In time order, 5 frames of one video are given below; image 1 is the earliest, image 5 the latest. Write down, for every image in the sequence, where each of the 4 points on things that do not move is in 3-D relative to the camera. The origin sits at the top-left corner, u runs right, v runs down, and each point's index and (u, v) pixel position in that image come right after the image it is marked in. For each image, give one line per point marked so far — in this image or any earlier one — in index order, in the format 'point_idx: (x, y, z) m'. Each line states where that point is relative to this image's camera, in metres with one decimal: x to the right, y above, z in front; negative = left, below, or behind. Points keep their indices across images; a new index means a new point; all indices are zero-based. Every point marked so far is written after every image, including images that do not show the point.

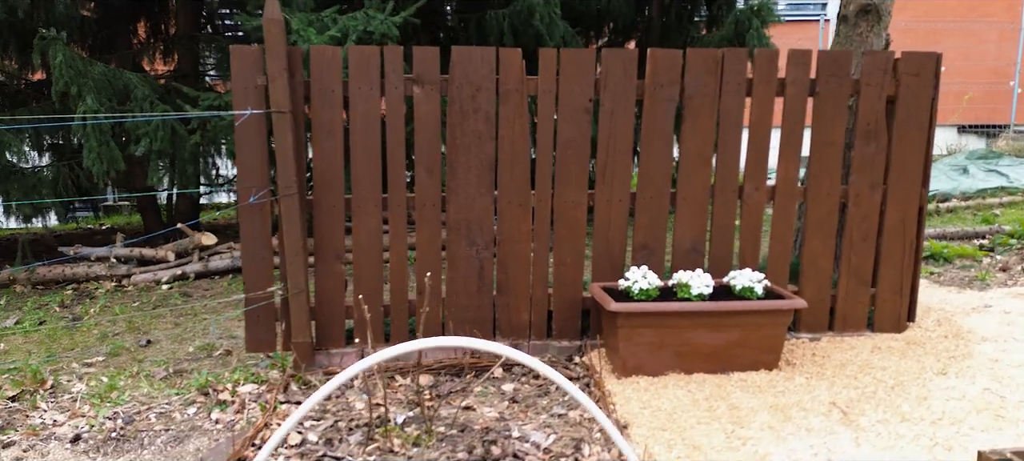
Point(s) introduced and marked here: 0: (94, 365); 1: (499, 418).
0: (-2.5, -0.8, +4.2) m
1: (-0.1, -0.8, +2.9) m
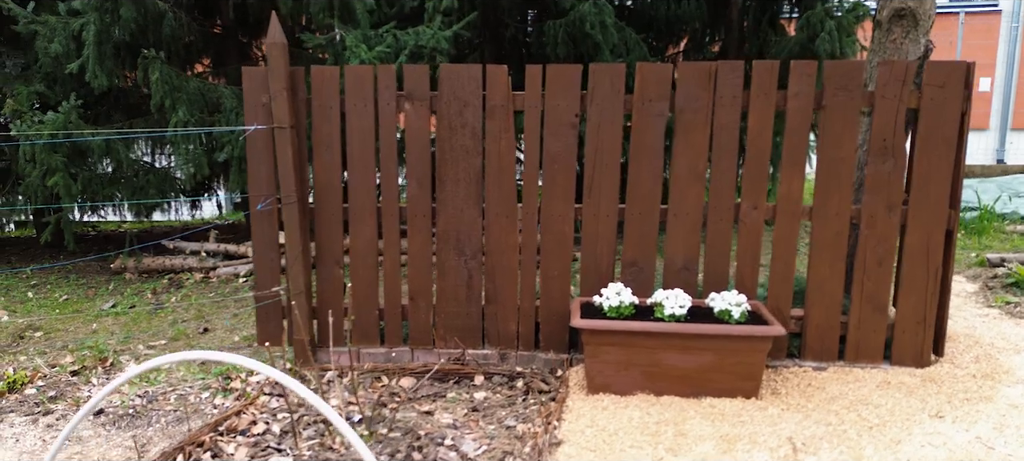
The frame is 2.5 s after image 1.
0: (-2.5, -0.8, +4.7) m
1: (-0.3, -0.8, +3.0) m
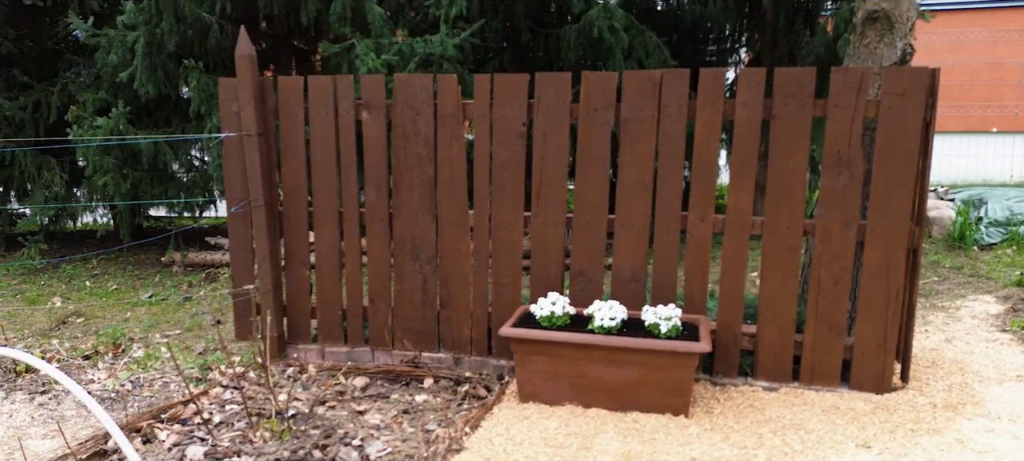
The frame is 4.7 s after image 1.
0: (-2.6, -0.8, +5.1) m
1: (-0.6, -0.9, +3.1) m
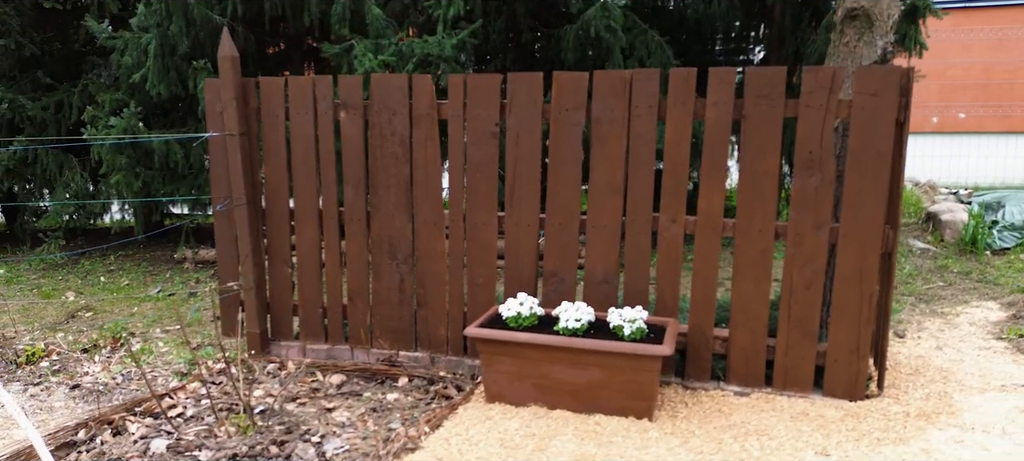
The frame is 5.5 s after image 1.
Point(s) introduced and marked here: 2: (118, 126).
0: (-2.6, -0.8, +5.2) m
1: (-0.8, -0.9, +3.1) m
2: (-3.9, +1.0, +6.8) m
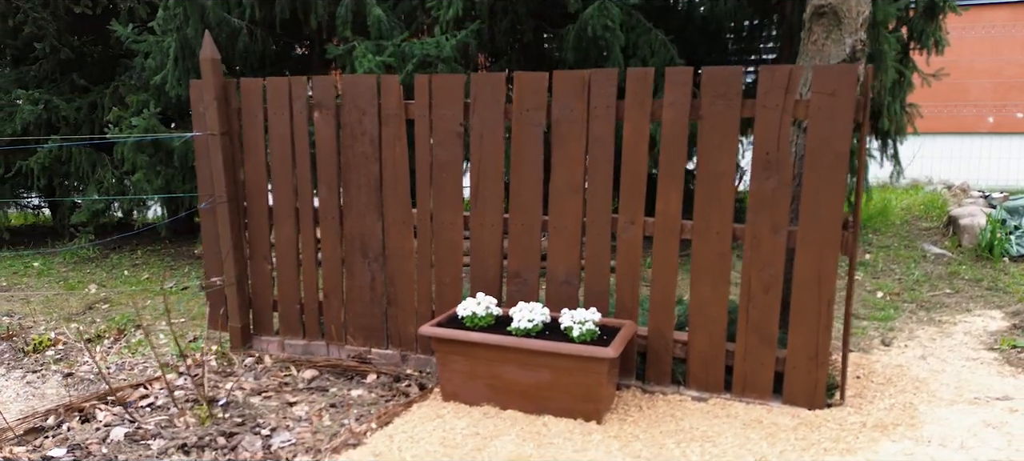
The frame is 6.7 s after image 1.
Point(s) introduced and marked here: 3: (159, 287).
0: (-2.7, -0.7, +5.4) m
1: (-1.0, -0.9, +3.2) m
2: (-3.9, +1.1, +7.1) m
3: (-3.5, -0.6, +6.8) m
